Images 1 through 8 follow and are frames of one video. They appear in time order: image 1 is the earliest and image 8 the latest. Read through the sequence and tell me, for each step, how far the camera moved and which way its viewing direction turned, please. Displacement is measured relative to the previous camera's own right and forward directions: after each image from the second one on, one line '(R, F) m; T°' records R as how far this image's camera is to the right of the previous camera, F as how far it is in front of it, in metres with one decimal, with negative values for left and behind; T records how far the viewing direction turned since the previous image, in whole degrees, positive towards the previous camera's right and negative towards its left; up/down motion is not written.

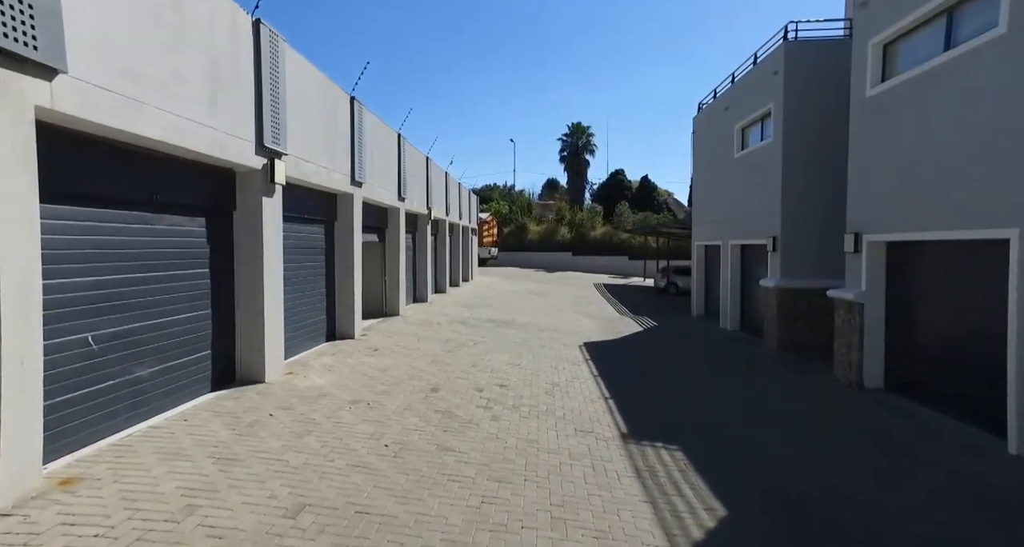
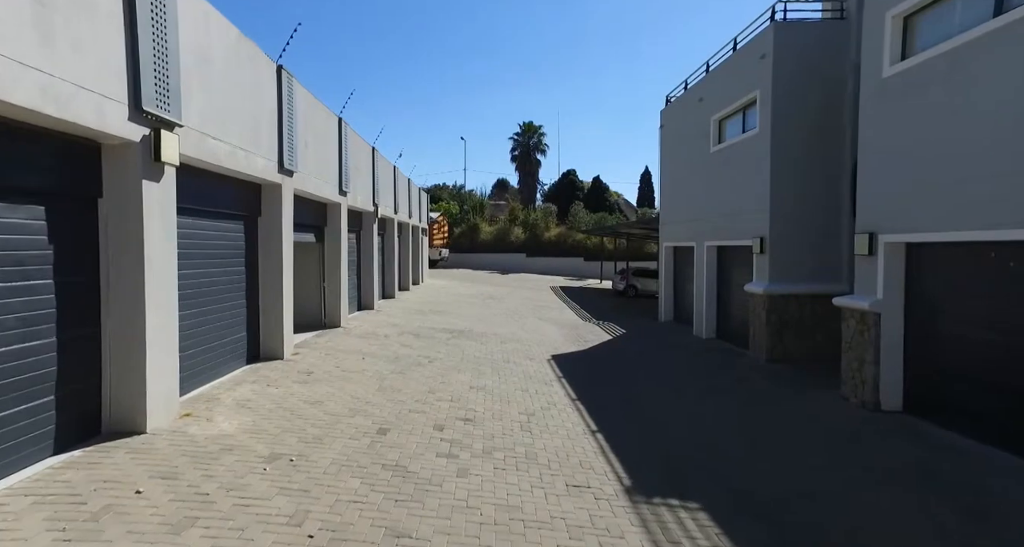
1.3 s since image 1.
(-0.2, +1.6) m; +5°
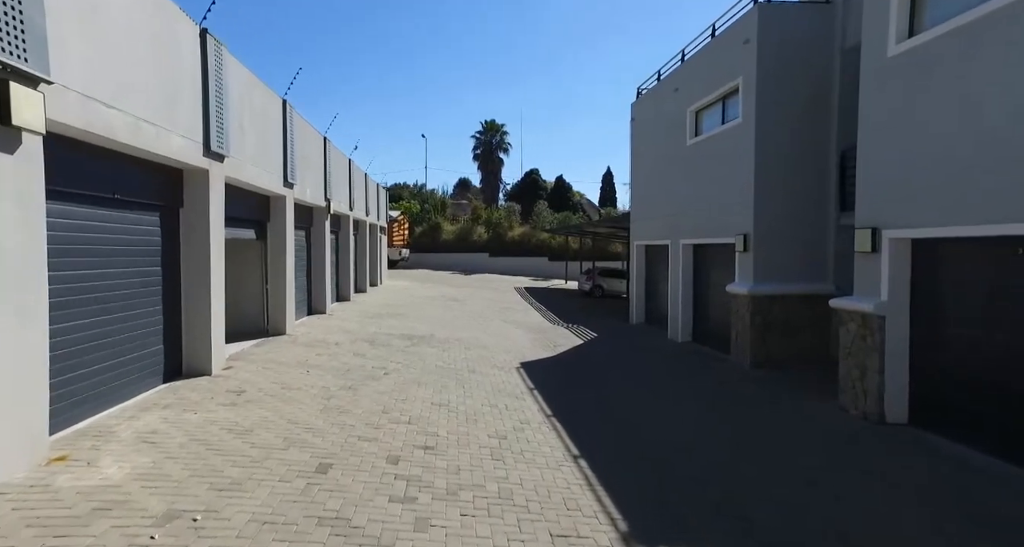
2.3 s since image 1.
(-0.1, +1.1) m; +4°
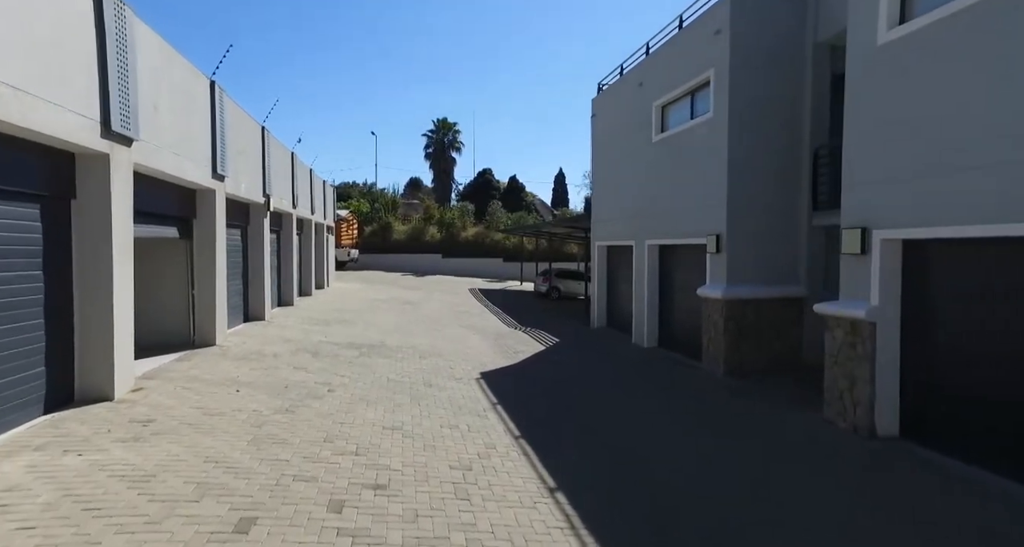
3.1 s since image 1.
(-0.1, +0.9) m; +5°
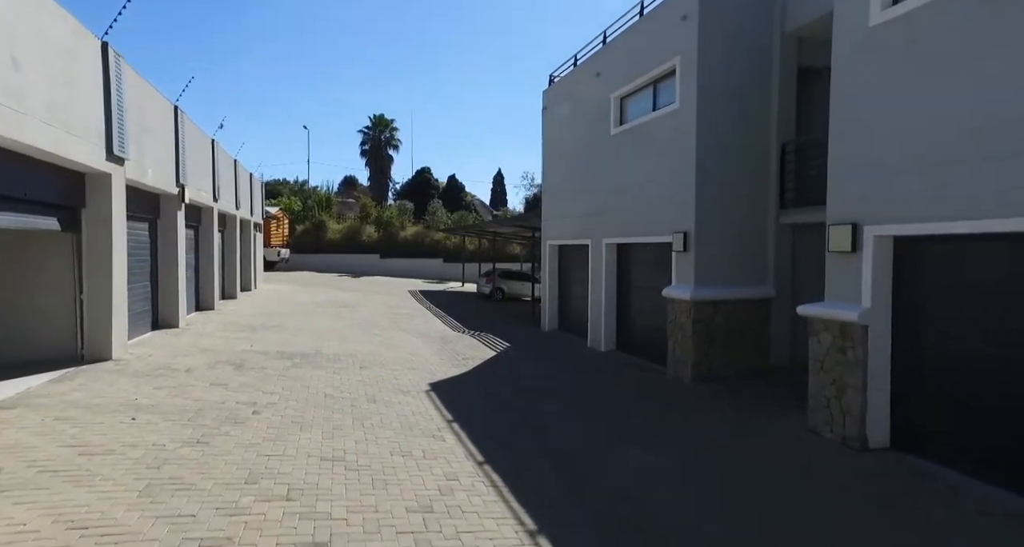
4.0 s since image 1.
(-0.3, +1.0) m; +6°
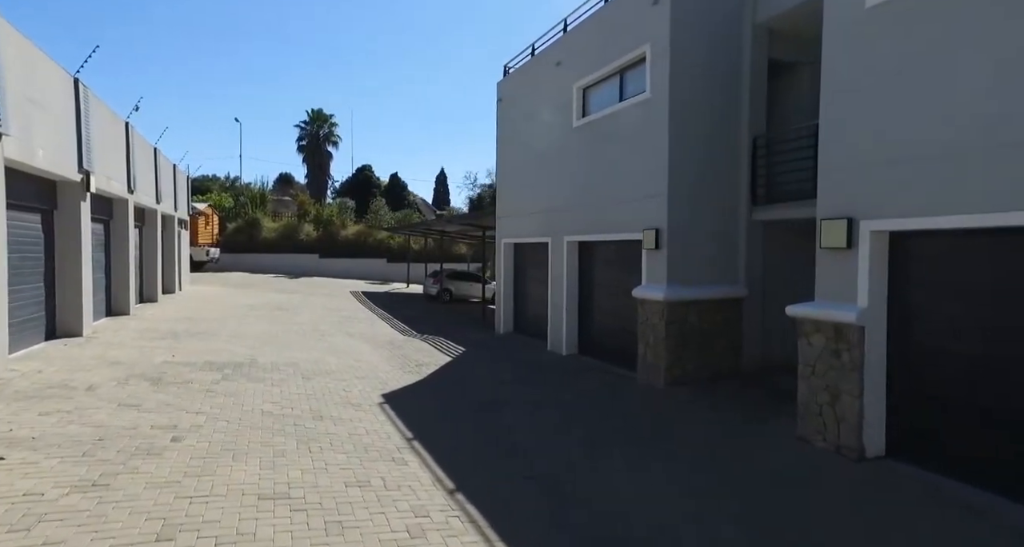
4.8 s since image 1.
(-0.3, +0.8) m; +6°
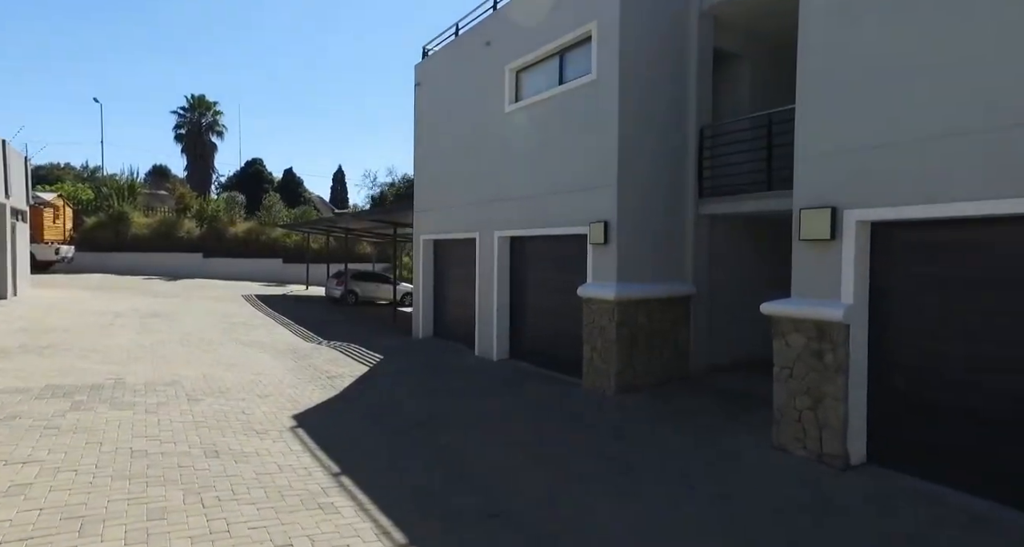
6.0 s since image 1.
(-0.5, +1.1) m; +10°
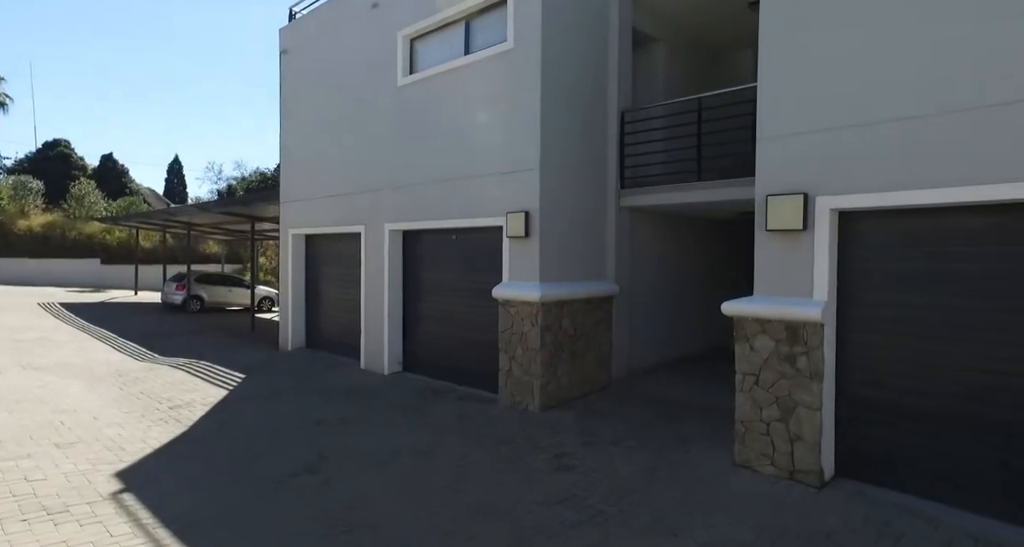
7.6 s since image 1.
(-0.5, +1.4) m; +13°
